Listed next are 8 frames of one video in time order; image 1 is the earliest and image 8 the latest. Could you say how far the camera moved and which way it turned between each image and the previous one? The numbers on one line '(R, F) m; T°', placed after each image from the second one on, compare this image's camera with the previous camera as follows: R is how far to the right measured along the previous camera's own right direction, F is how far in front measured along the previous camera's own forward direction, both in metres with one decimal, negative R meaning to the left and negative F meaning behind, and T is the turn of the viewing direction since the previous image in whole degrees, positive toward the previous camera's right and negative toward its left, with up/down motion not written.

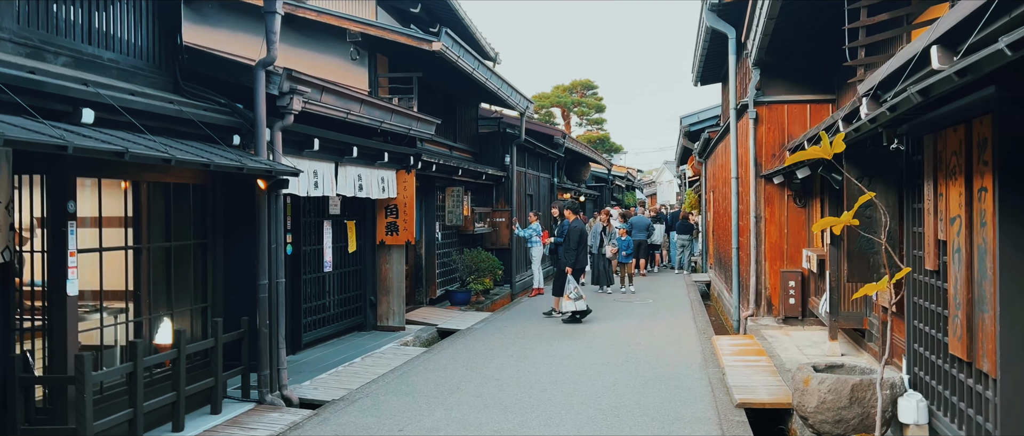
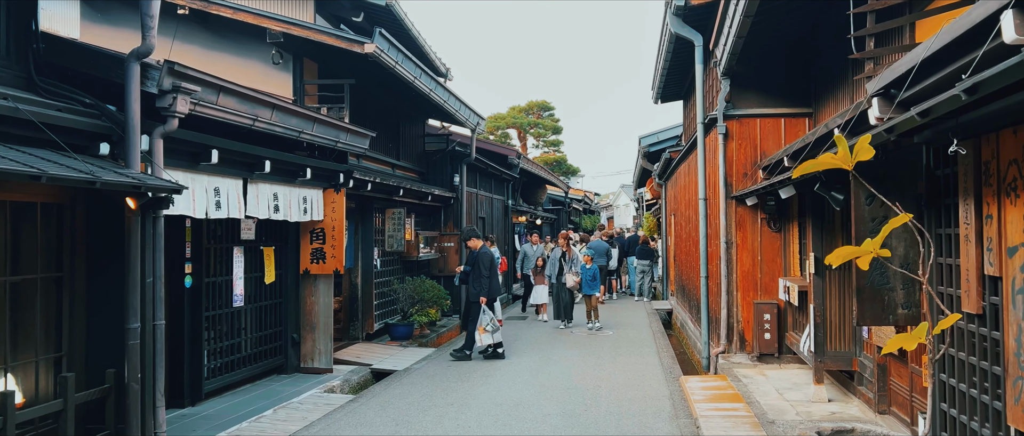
(+0.2, +1.2) m; +3°
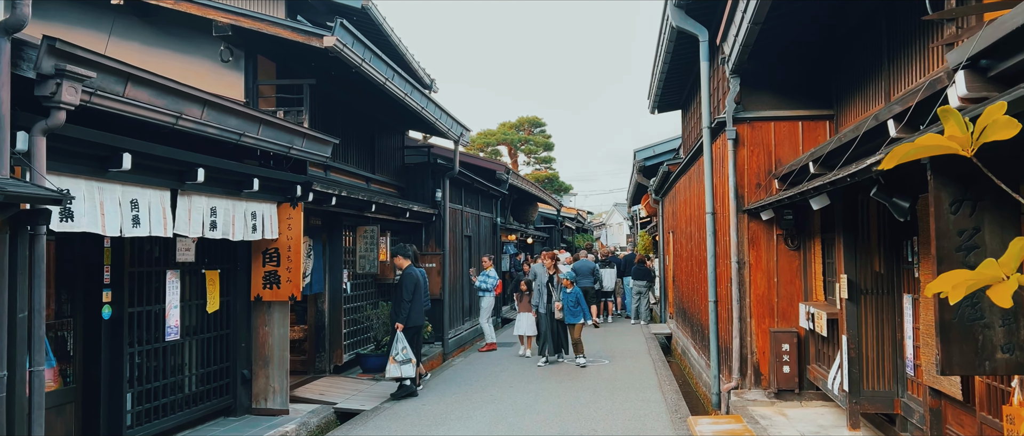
(+0.1, +1.1) m; 0°
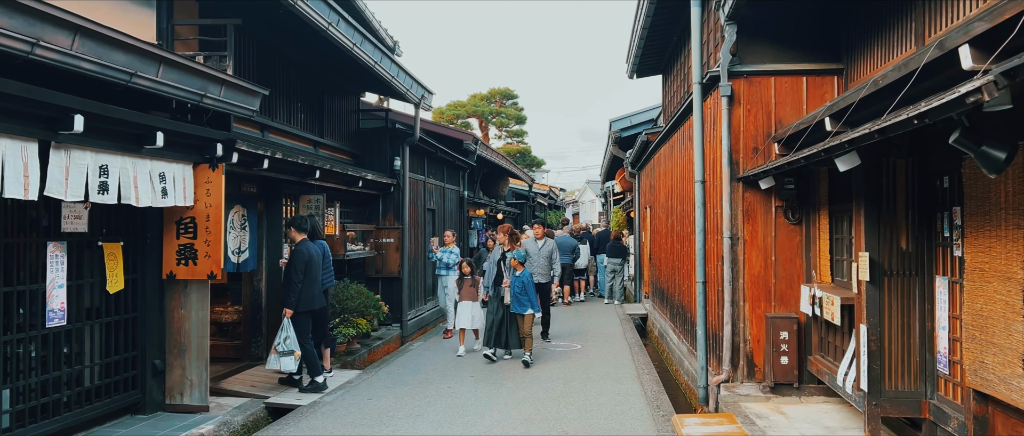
(+0.1, +1.1) m; +2°
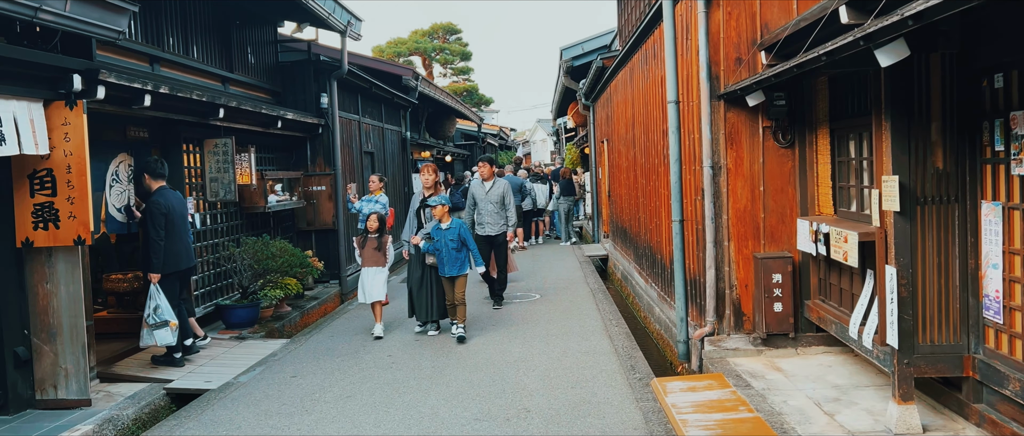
(+0.1, +1.2) m; +3°
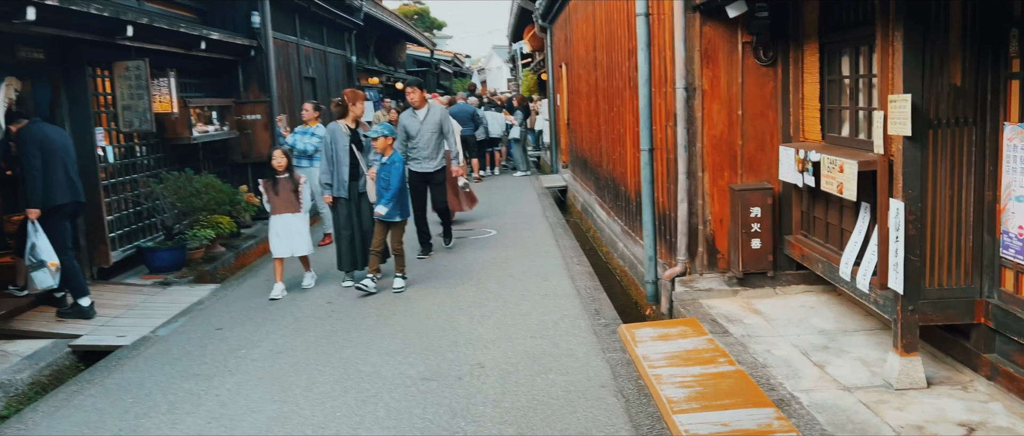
(0.0, +0.7) m; +3°
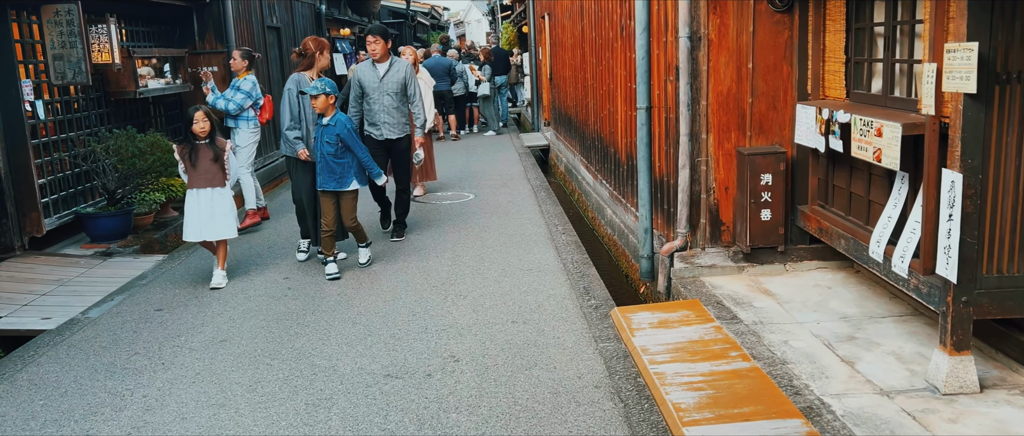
(0.0, +0.6) m; +1°
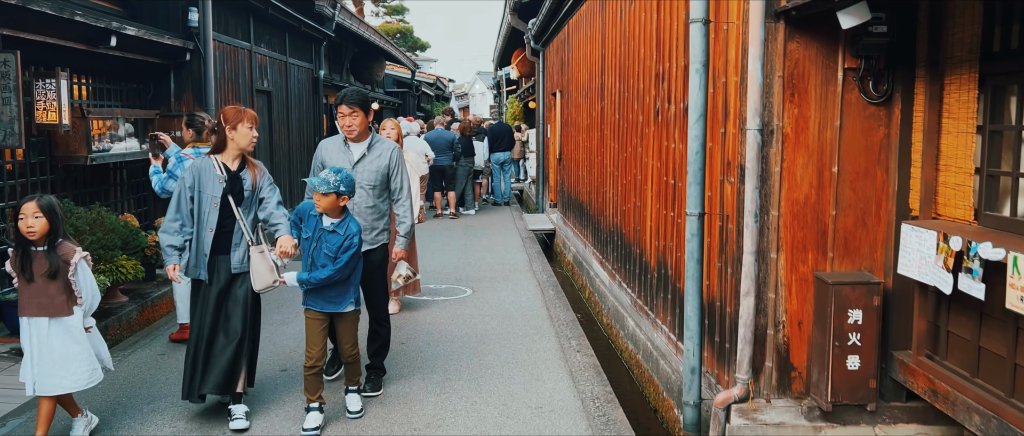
(-0.1, +1.1) m; 0°
